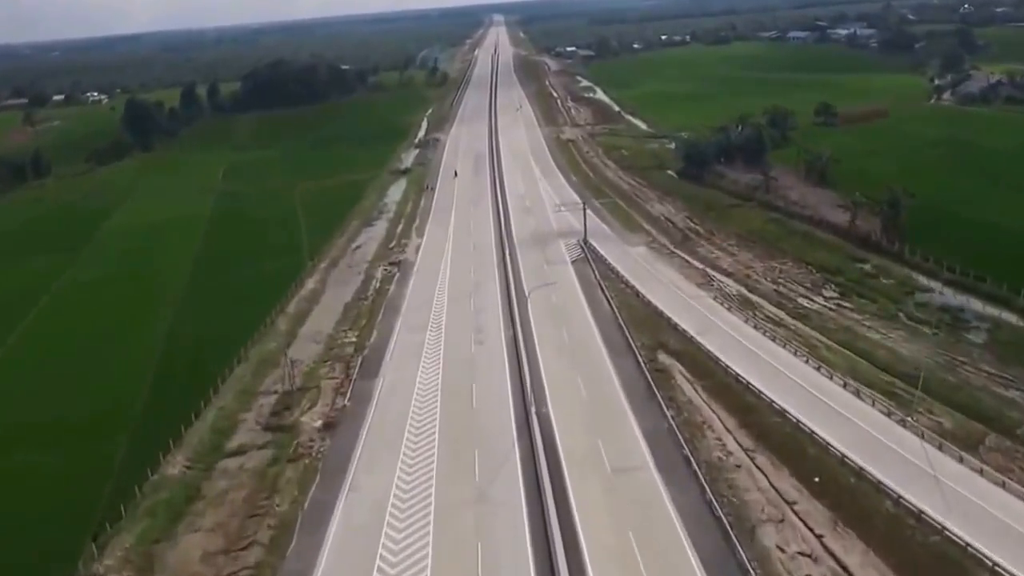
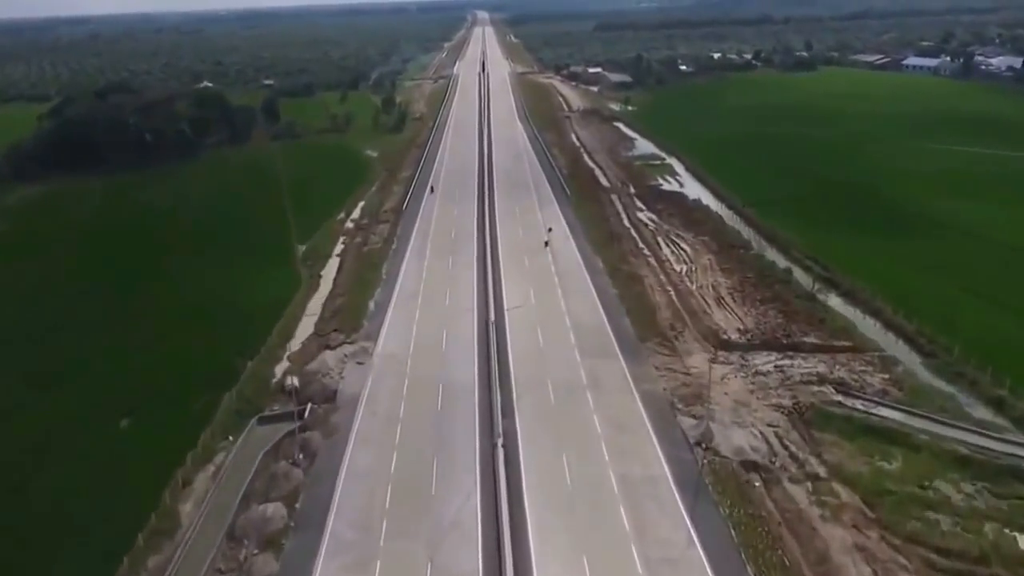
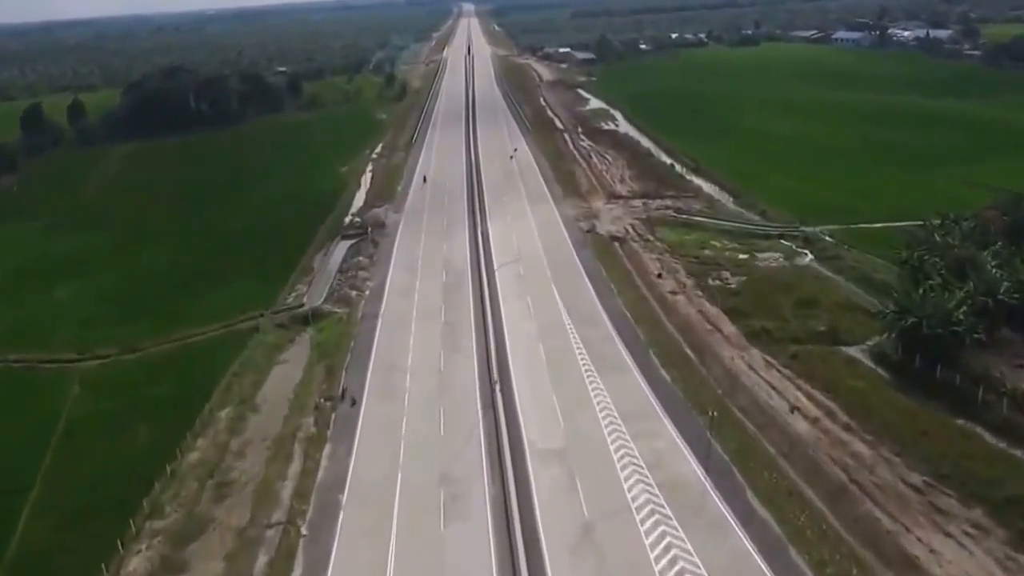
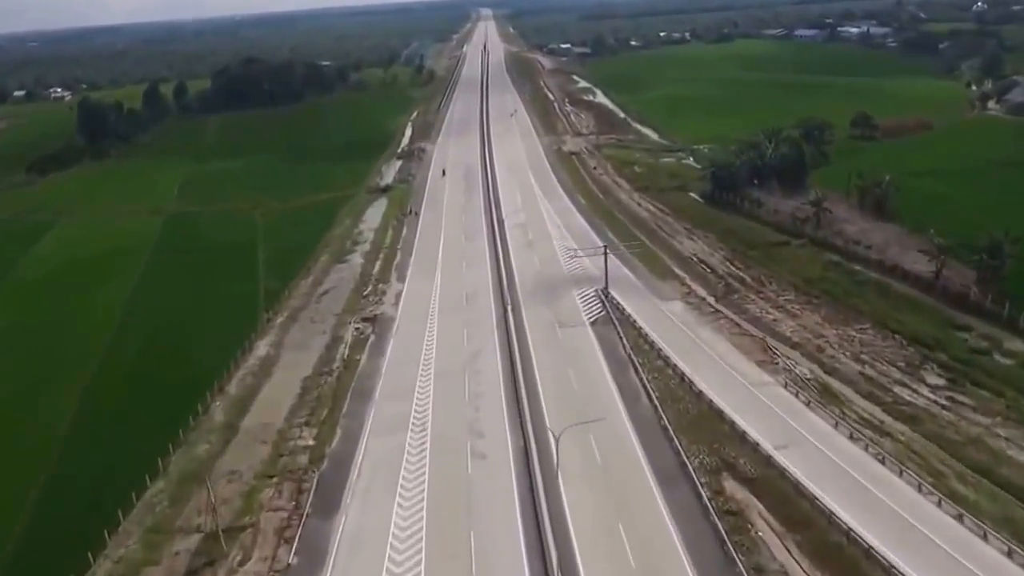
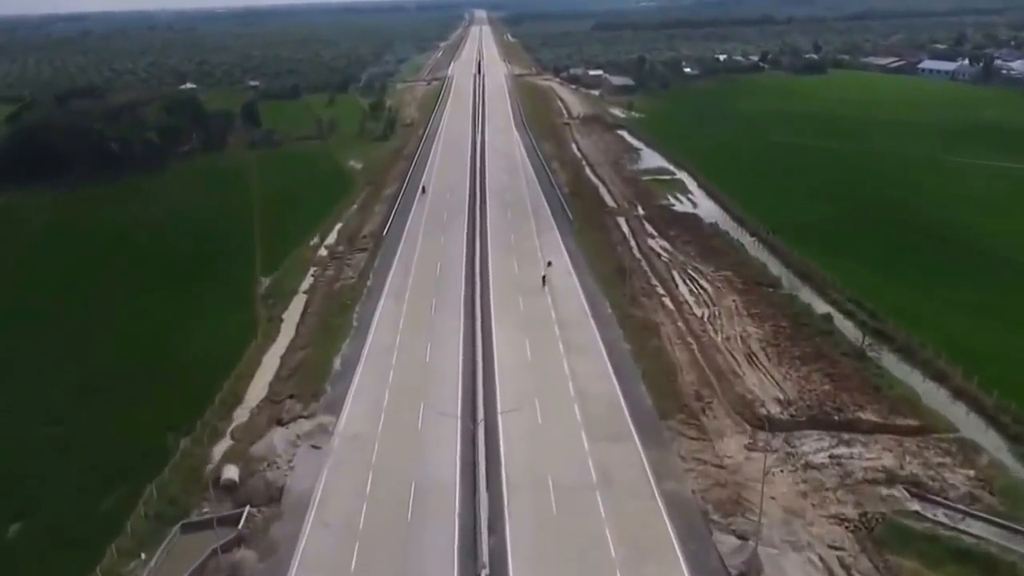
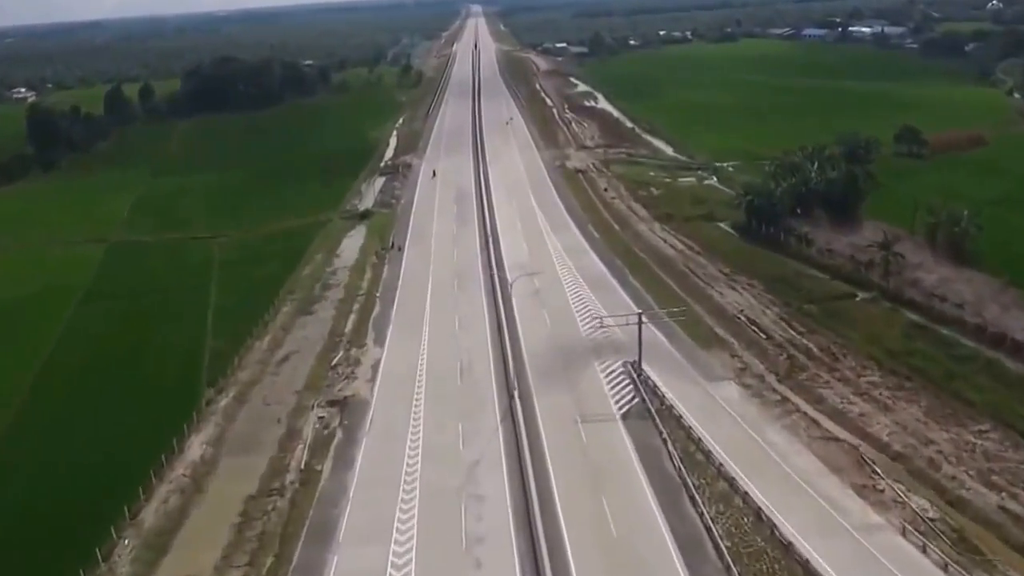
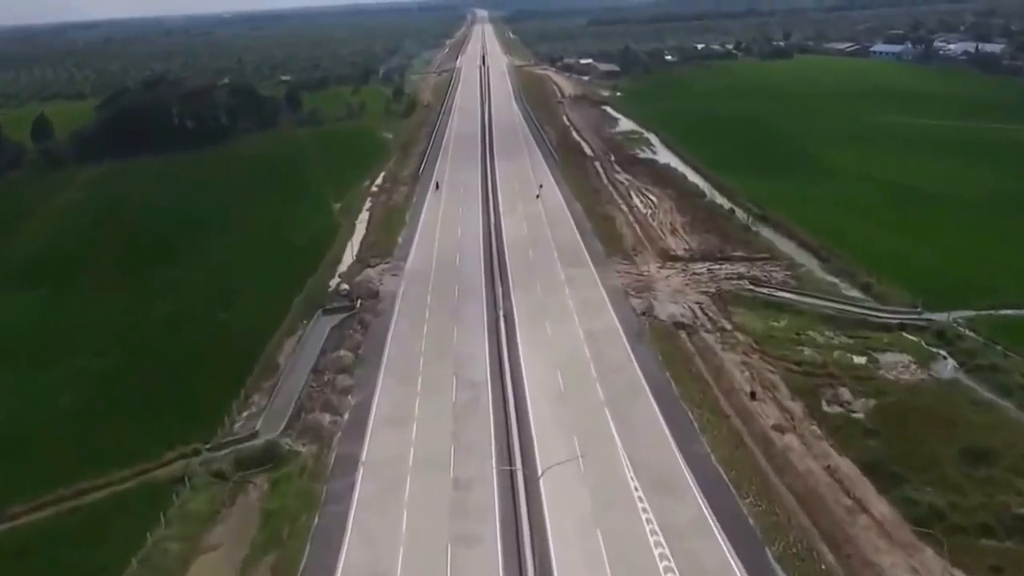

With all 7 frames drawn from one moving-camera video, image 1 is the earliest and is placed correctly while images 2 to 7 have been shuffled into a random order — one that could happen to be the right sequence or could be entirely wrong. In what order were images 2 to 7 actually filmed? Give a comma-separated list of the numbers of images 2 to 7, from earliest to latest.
4, 6, 3, 7, 2, 5
